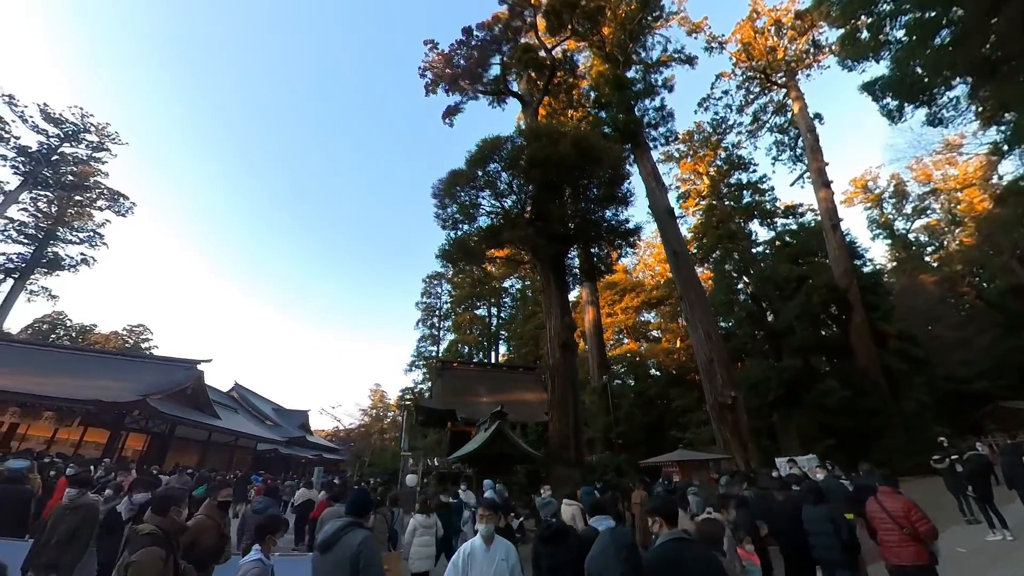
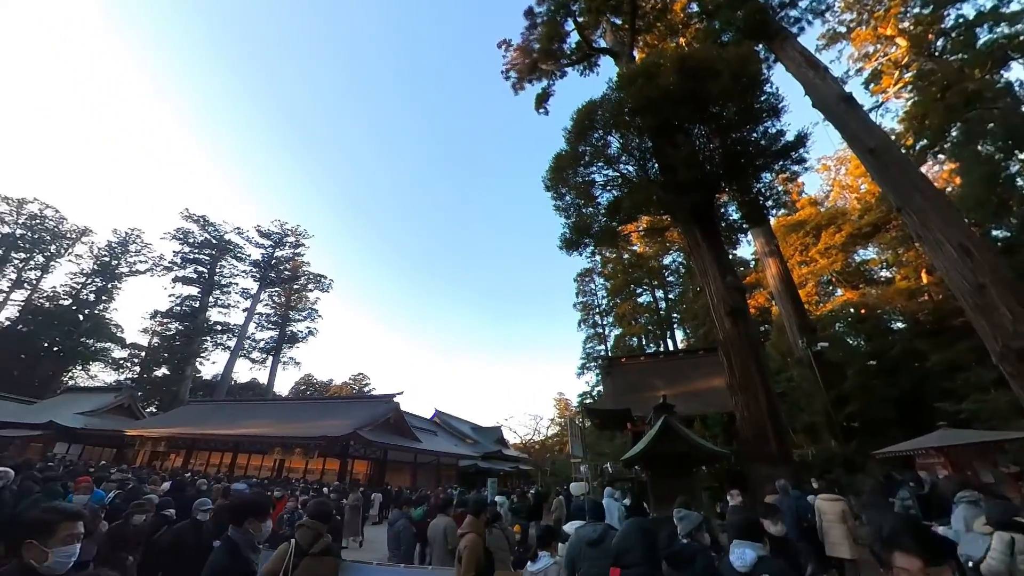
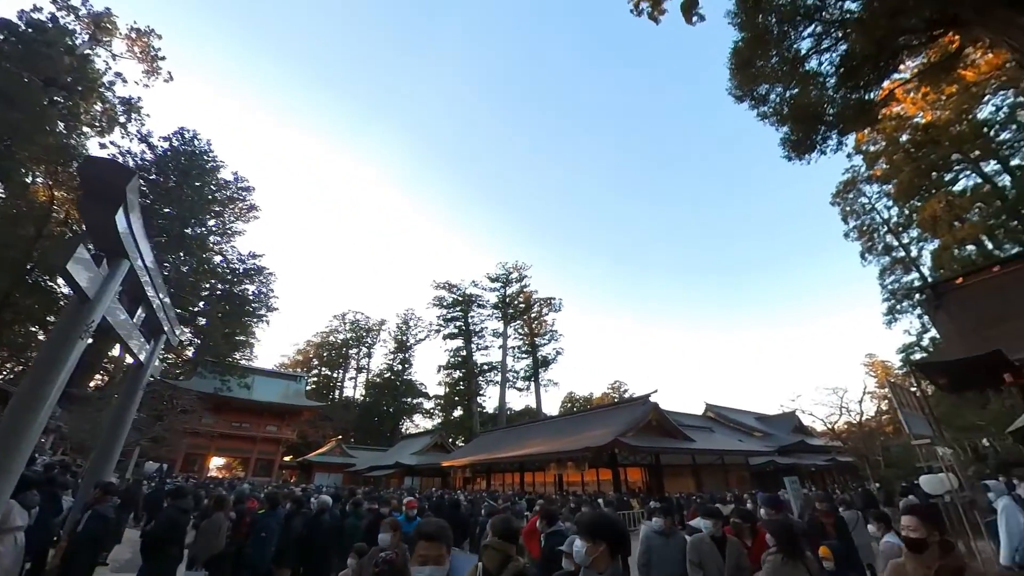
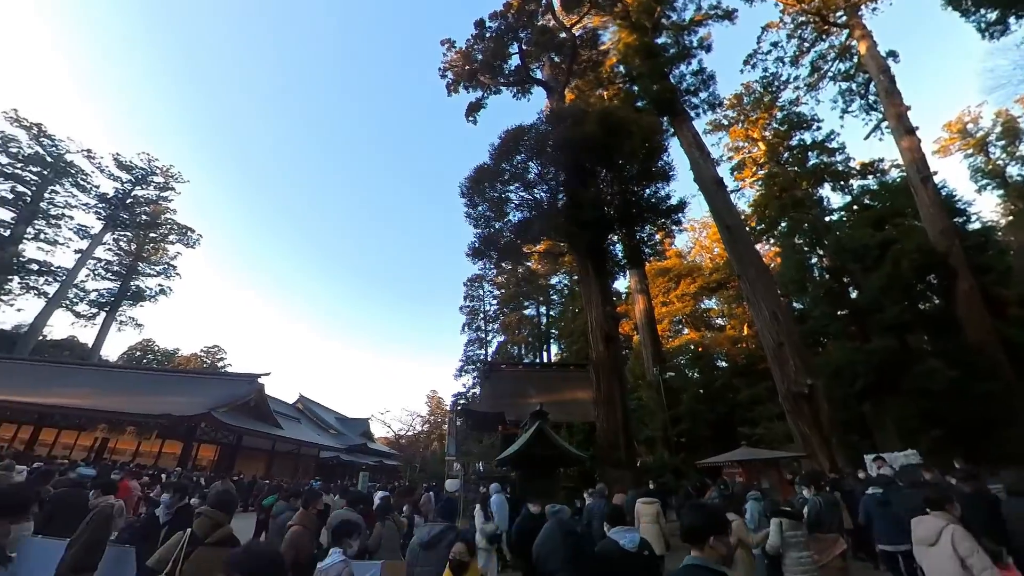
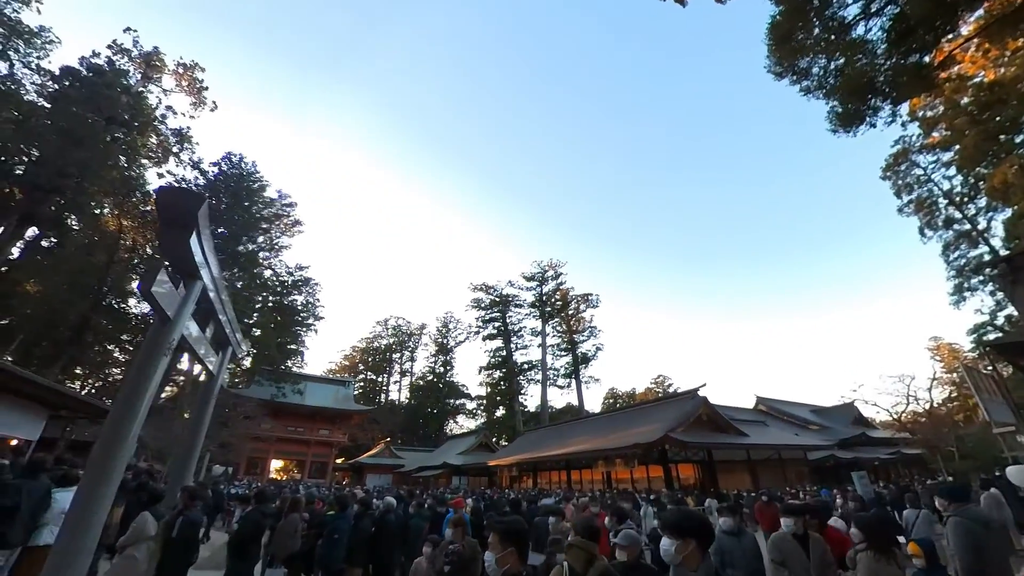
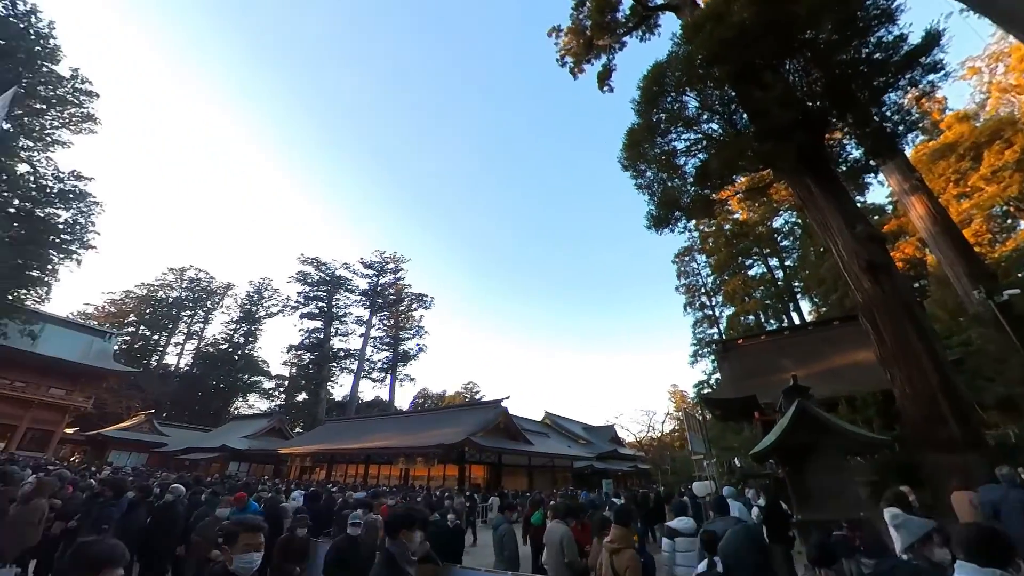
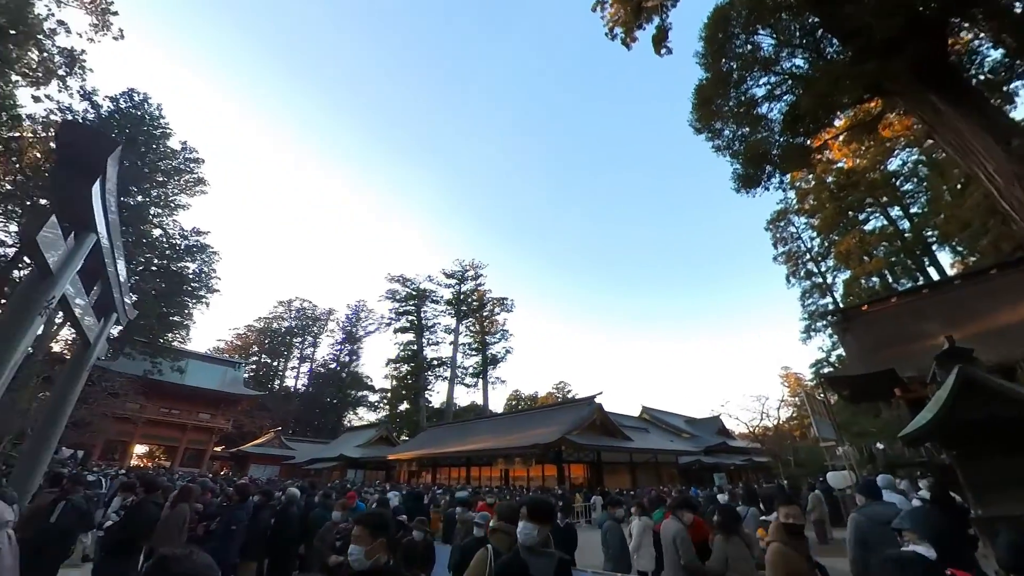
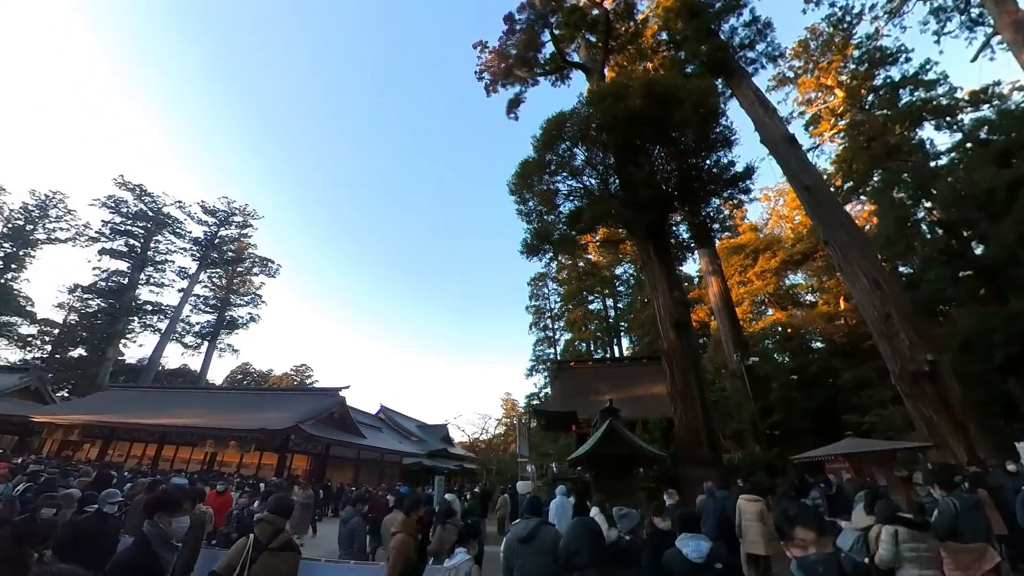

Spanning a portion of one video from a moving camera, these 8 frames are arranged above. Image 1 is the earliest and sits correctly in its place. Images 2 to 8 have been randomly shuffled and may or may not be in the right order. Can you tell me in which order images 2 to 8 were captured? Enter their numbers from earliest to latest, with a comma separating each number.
4, 8, 2, 6, 7, 5, 3
